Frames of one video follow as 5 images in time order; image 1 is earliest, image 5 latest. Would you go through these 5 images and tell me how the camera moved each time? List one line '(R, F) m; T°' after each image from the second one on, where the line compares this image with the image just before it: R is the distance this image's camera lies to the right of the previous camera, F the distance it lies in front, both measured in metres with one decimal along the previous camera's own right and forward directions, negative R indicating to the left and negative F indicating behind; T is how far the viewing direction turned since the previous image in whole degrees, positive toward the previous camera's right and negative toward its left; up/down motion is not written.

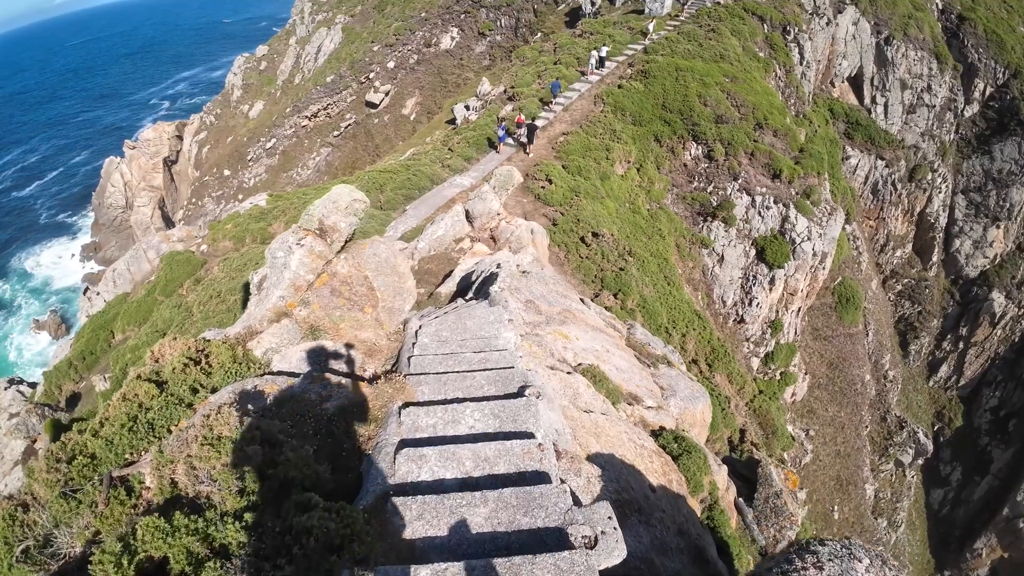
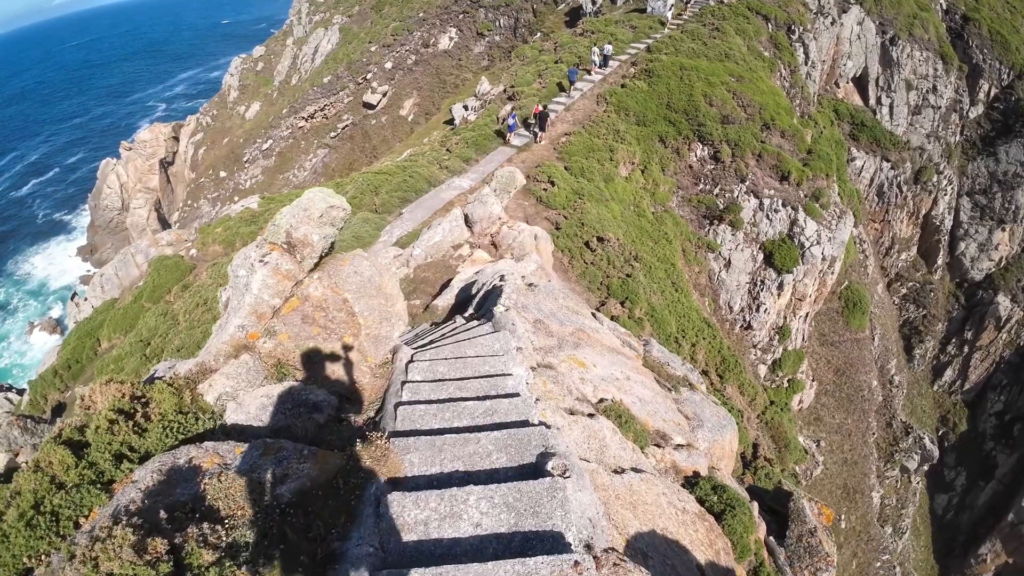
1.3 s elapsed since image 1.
(-0.1, +1.0) m; 0°
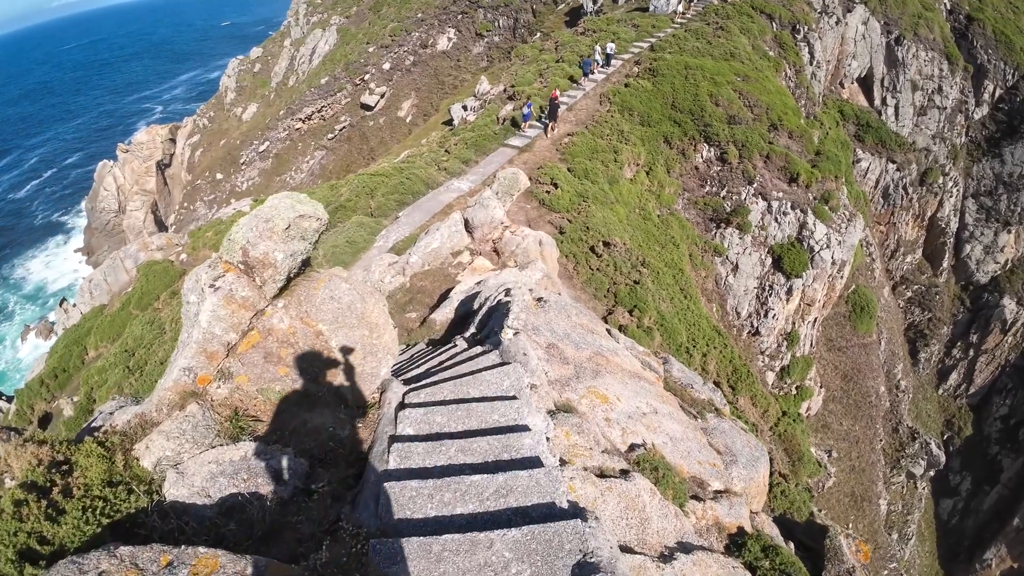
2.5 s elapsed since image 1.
(-0.1, +0.9) m; 0°
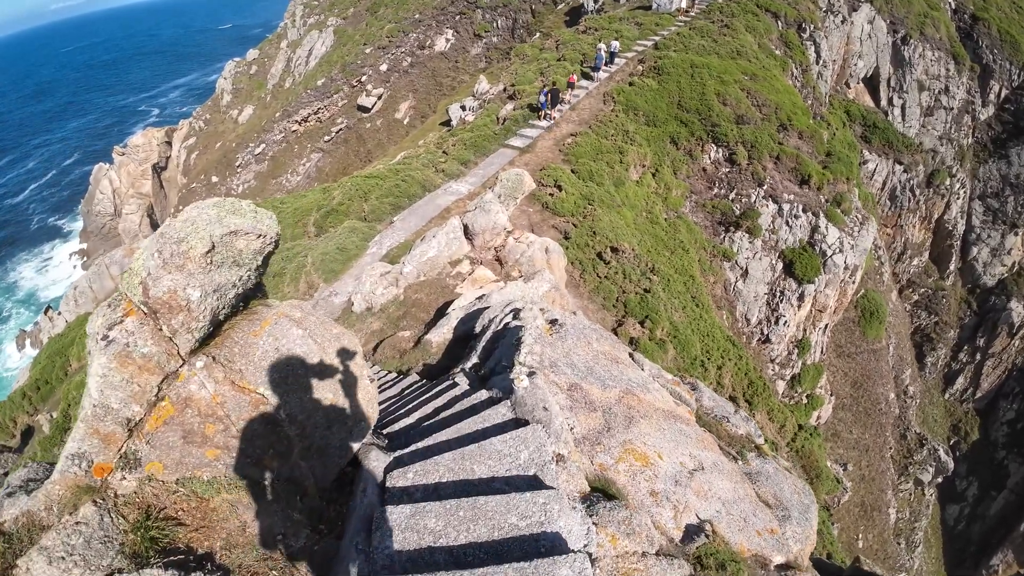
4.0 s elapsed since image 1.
(-0.1, +1.1) m; 0°
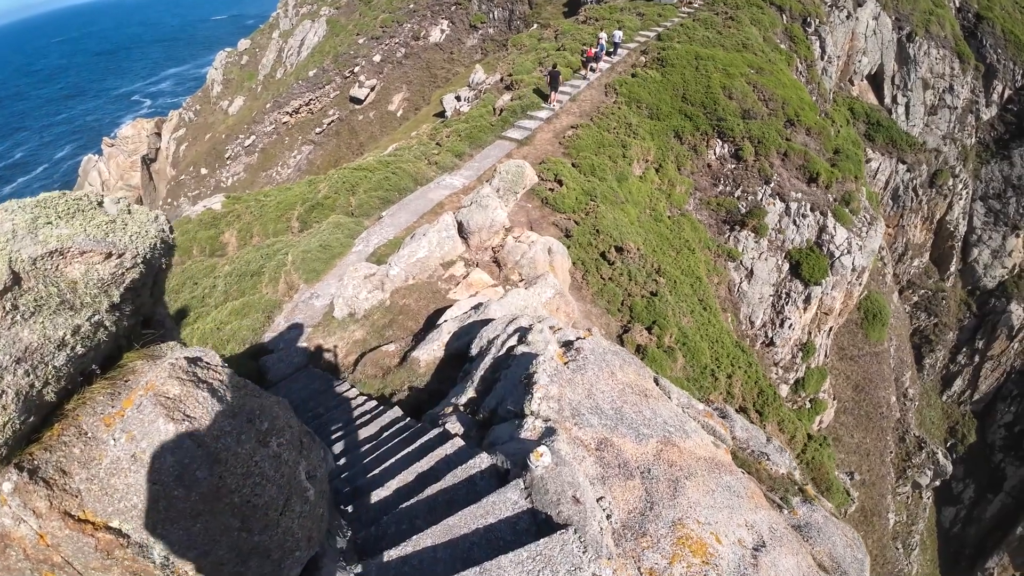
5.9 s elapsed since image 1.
(-0.1, +1.2) m; +1°
